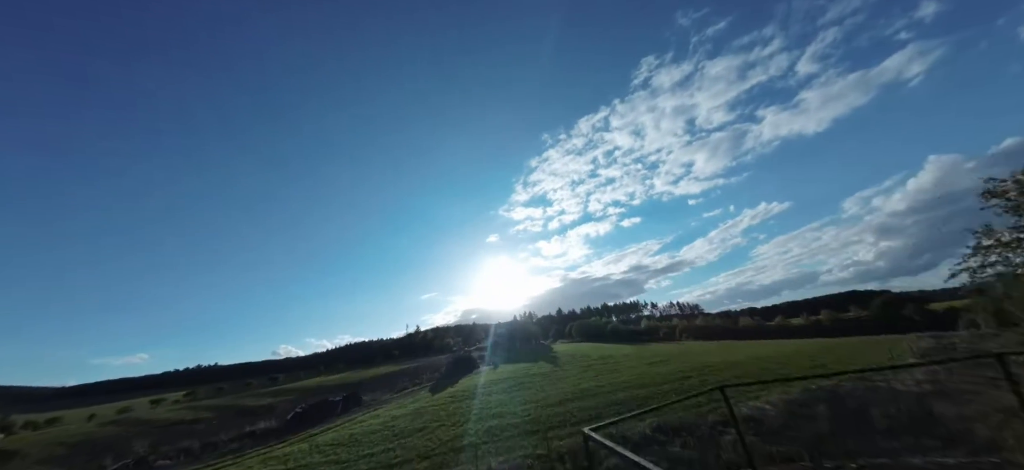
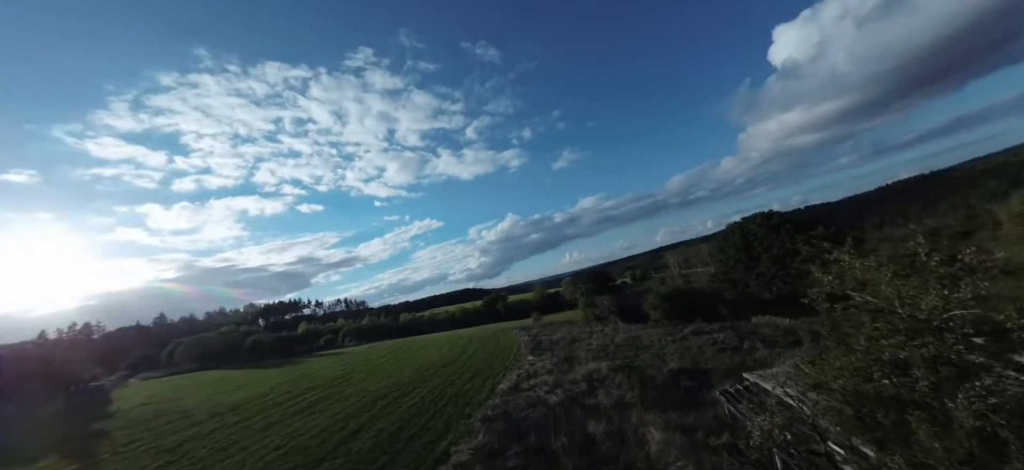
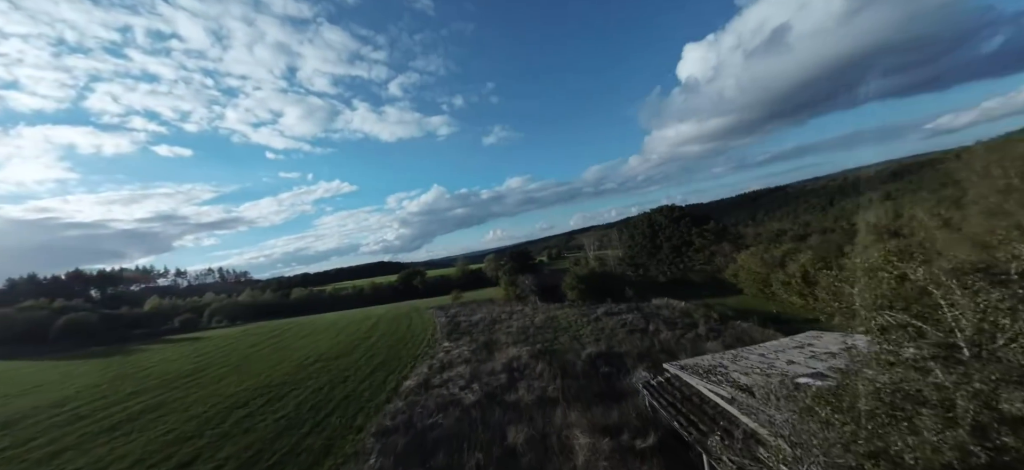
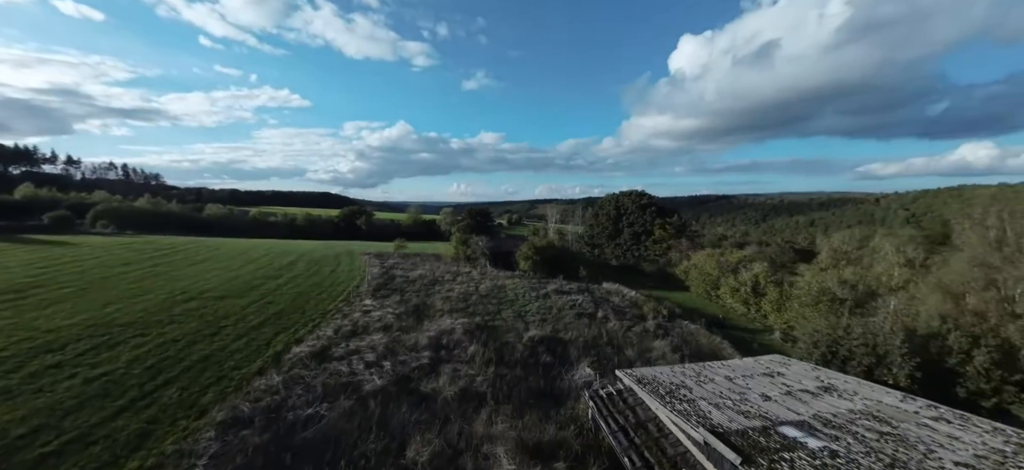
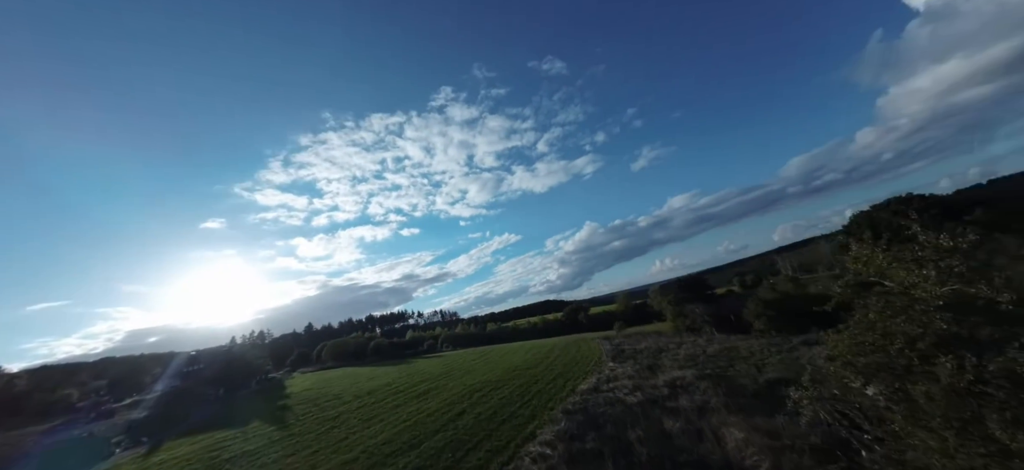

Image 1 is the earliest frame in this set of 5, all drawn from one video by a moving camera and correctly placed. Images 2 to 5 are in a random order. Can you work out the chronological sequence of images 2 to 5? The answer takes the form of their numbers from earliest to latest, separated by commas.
5, 2, 3, 4
